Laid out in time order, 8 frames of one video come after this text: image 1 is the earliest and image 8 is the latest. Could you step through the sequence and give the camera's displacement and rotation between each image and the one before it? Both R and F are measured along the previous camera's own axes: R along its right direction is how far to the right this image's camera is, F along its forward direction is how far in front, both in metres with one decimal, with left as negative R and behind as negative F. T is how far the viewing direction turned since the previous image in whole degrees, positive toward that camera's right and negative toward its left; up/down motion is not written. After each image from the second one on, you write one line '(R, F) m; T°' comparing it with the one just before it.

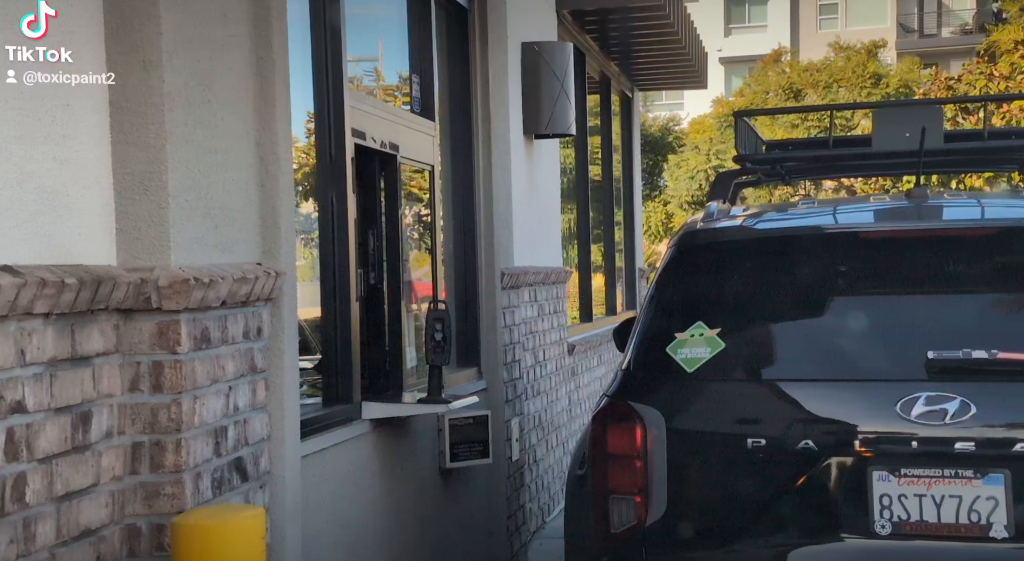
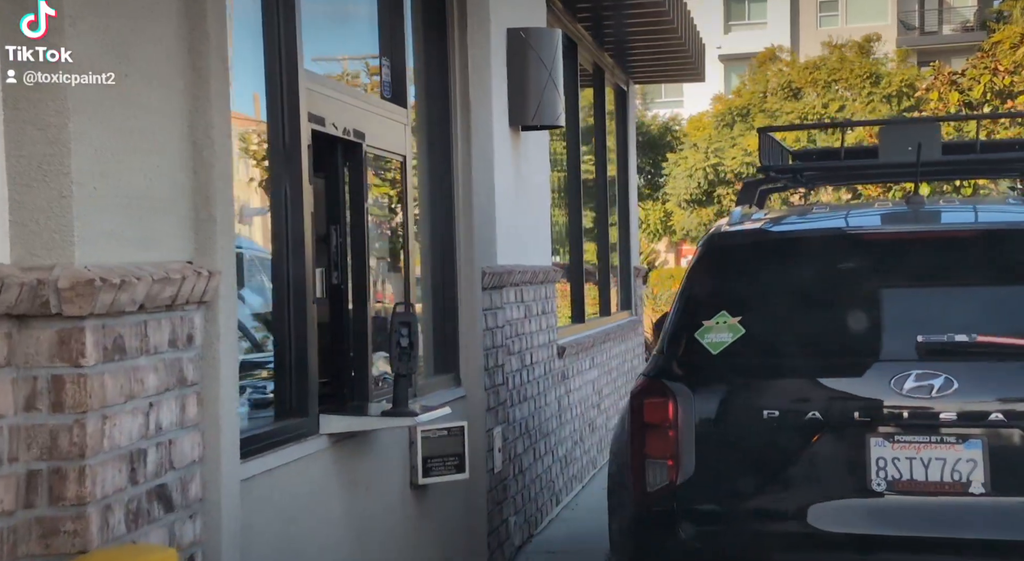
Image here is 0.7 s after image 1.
(+0.1, +0.5) m; 0°
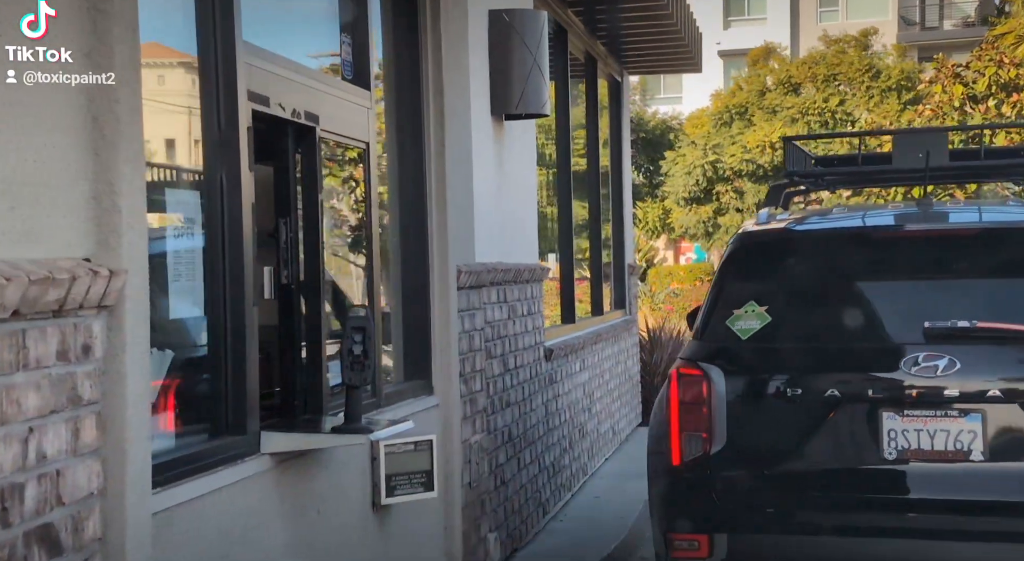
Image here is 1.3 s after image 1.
(+0.1, +0.5) m; 0°
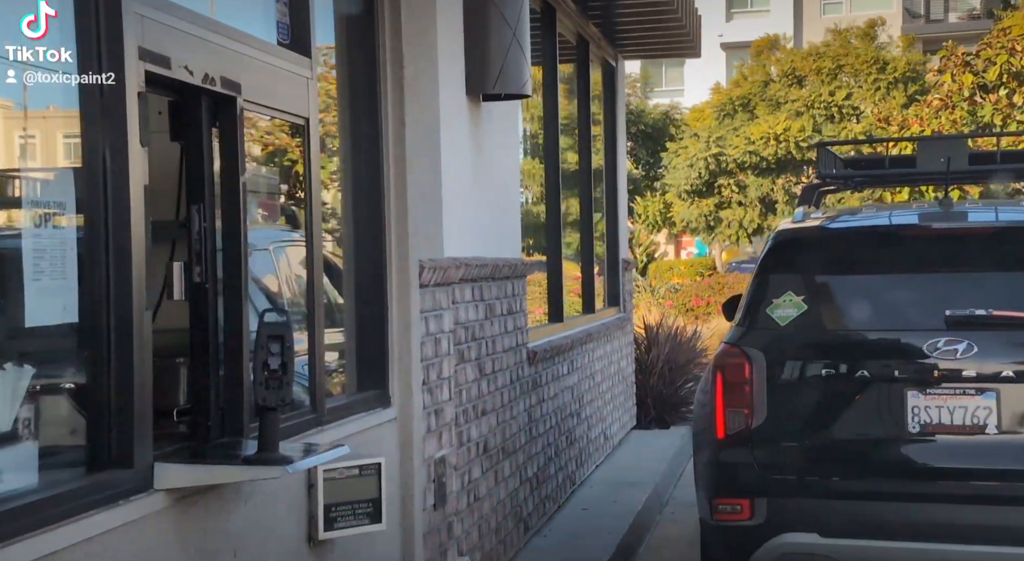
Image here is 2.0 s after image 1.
(+0.1, +0.7) m; 0°
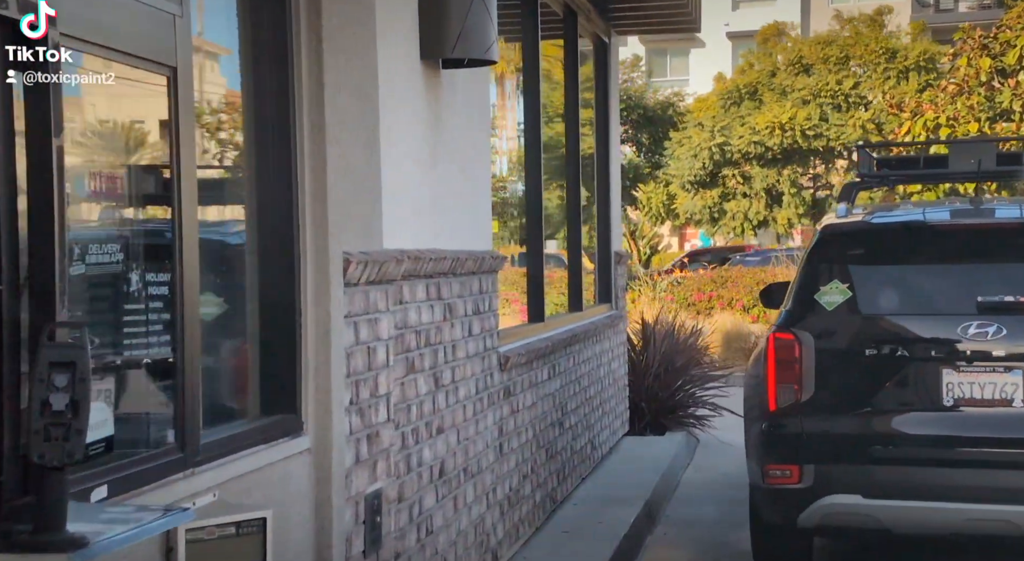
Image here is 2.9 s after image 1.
(+0.2, +1.1) m; 0°
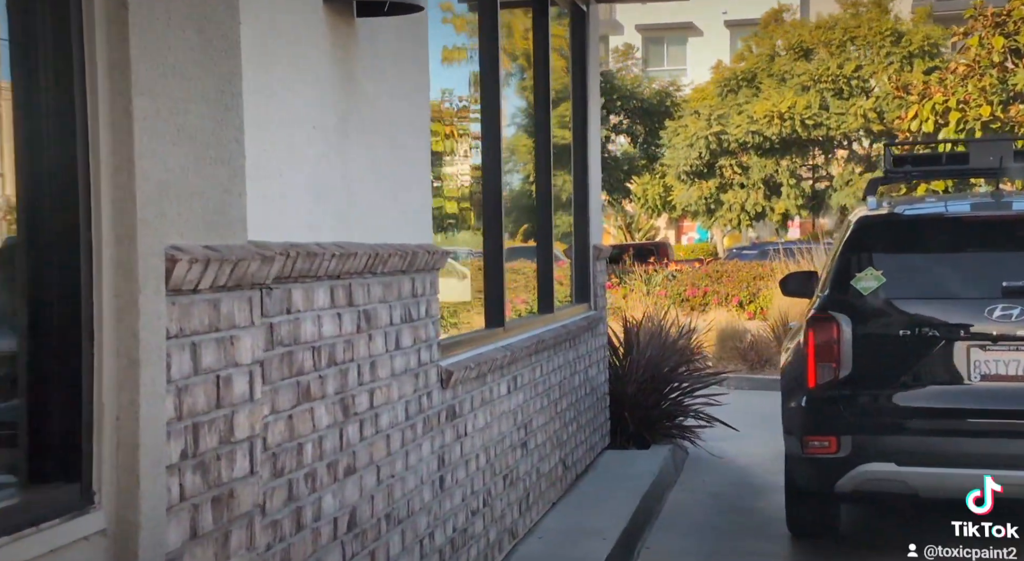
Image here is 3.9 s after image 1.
(+0.2, +1.4) m; 0°
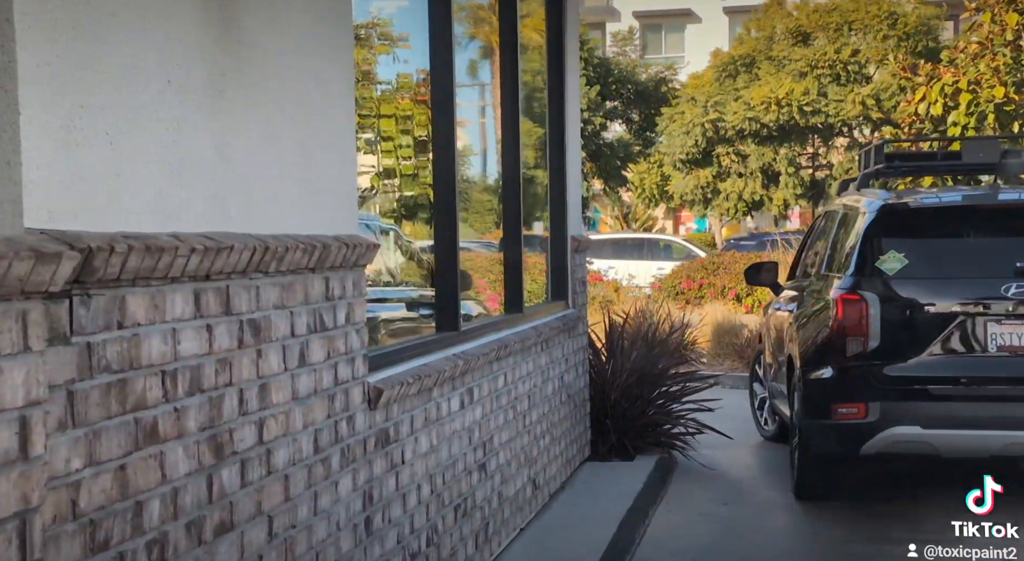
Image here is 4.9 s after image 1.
(+0.2, +1.2) m; 0°
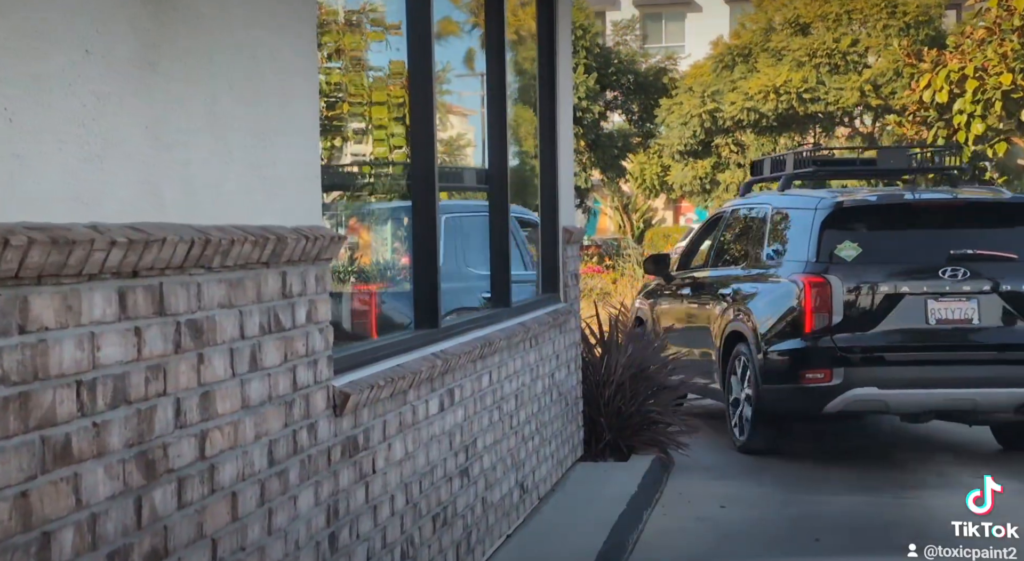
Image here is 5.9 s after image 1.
(+0.1, +0.5) m; 0°
